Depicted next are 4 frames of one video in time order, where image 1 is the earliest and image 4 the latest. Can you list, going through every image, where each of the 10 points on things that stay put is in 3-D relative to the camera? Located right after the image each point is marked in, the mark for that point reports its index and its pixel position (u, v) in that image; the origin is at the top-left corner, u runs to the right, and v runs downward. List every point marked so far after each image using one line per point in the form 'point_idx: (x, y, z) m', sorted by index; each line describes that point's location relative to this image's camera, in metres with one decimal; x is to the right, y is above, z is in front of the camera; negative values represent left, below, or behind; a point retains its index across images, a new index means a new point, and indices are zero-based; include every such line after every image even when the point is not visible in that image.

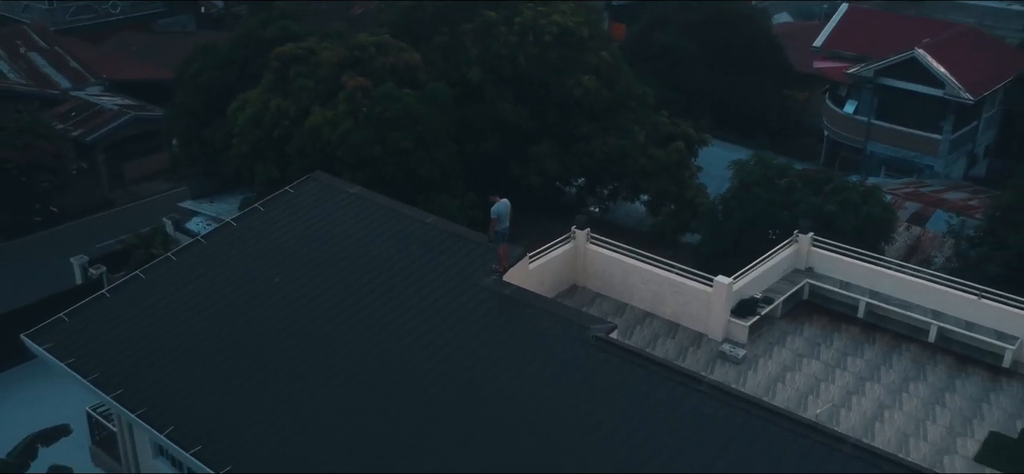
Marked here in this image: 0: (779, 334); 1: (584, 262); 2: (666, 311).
0: (+2.8, -1.0, +9.8) m
1: (+0.8, -0.3, +10.3) m
2: (+1.6, -0.8, +9.9) m
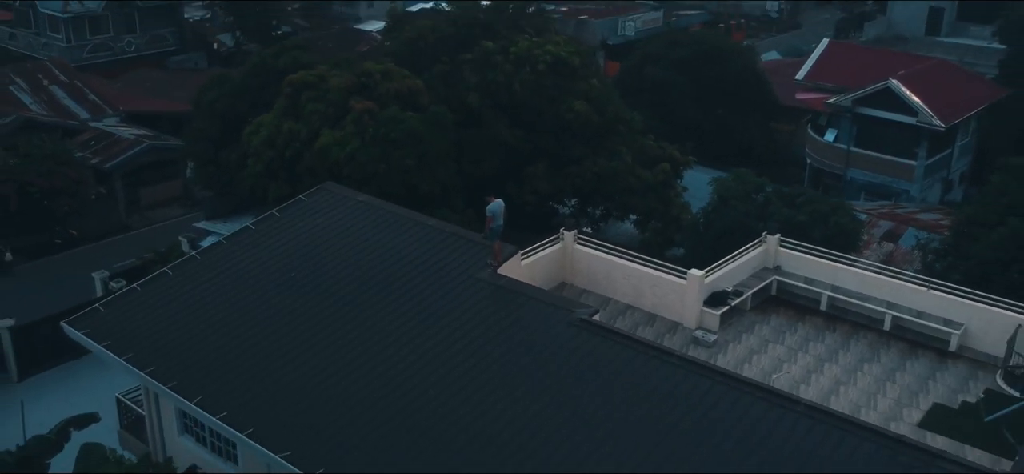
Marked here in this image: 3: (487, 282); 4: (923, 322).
0: (+2.7, -1.0, +10.8) m
1: (+0.7, -0.3, +11.3) m
2: (+1.5, -0.8, +10.9) m
3: (-0.3, -0.5, +10.2) m
4: (+4.5, -0.9, +10.3) m
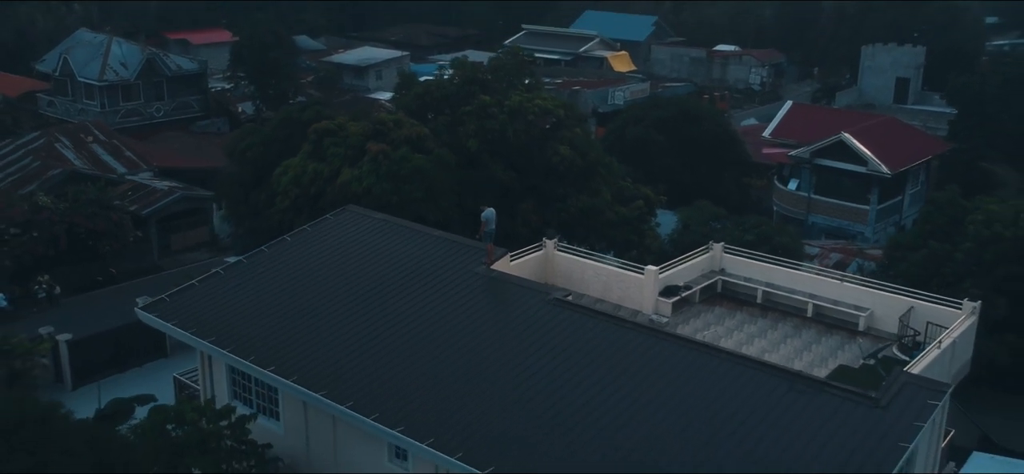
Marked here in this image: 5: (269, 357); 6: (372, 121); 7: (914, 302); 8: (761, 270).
0: (+2.5, -1.0, +13.1) m
1: (+0.6, -0.4, +13.7) m
2: (+1.4, -0.8, +13.3) m
3: (-0.4, -0.5, +12.6) m
4: (+4.3, -0.9, +12.6) m
5: (-3.0, -1.5, +11.5) m
6: (-2.8, +2.4, +19.2) m
7: (+5.2, -0.8, +12.1) m
8: (+3.6, -0.5, +13.5) m
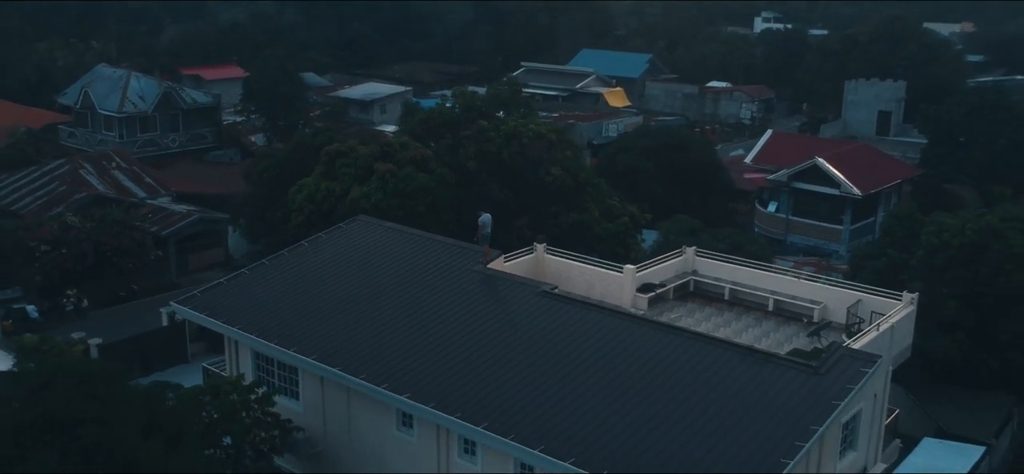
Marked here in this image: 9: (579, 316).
0: (+2.4, -1.1, +14.7) m
1: (+0.5, -0.5, +15.4) m
2: (+1.3, -0.9, +14.9) m
3: (-0.5, -0.5, +14.2) m
4: (+4.3, -1.0, +14.2) m
5: (-3.1, -1.4, +13.1) m
6: (-2.9, +2.1, +21.0) m
7: (+5.1, -0.8, +13.7) m
8: (+3.5, -0.5, +15.1) m
9: (+0.9, -1.1, +12.8) m
